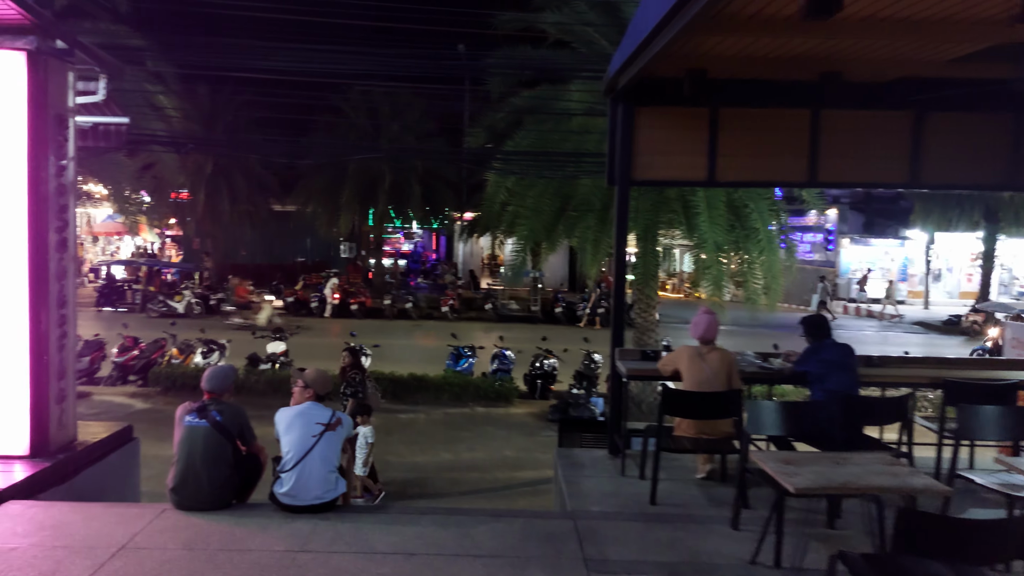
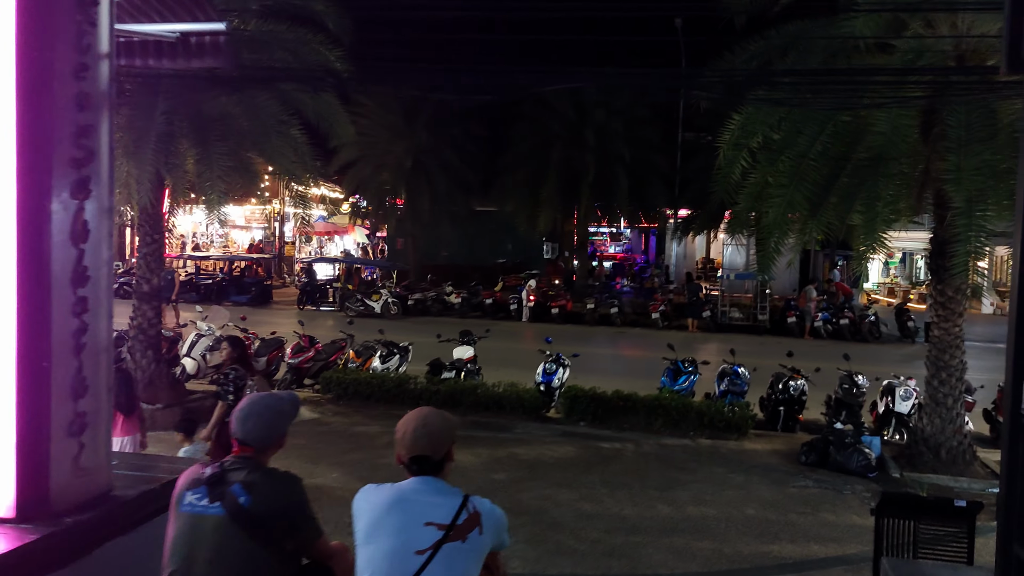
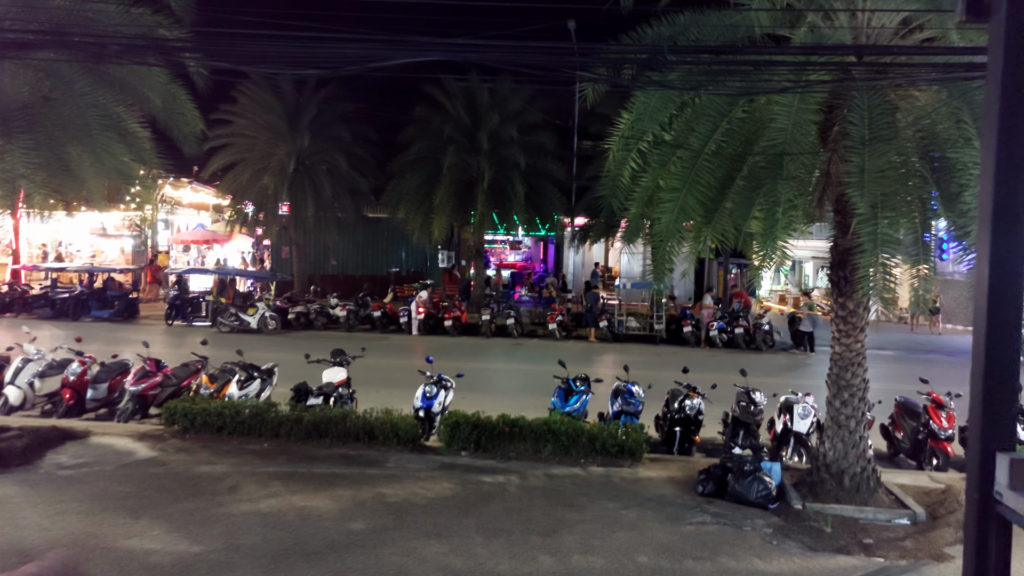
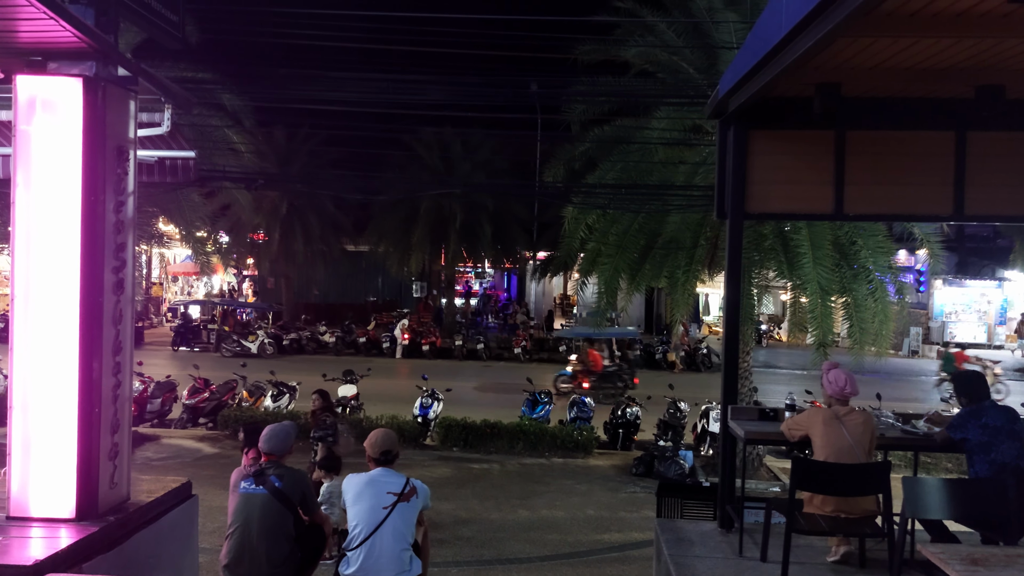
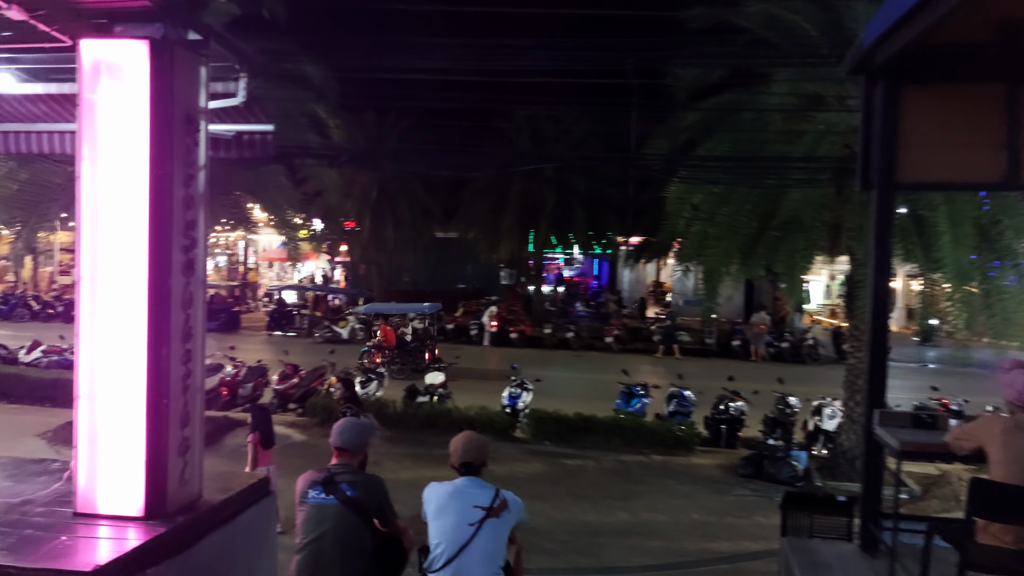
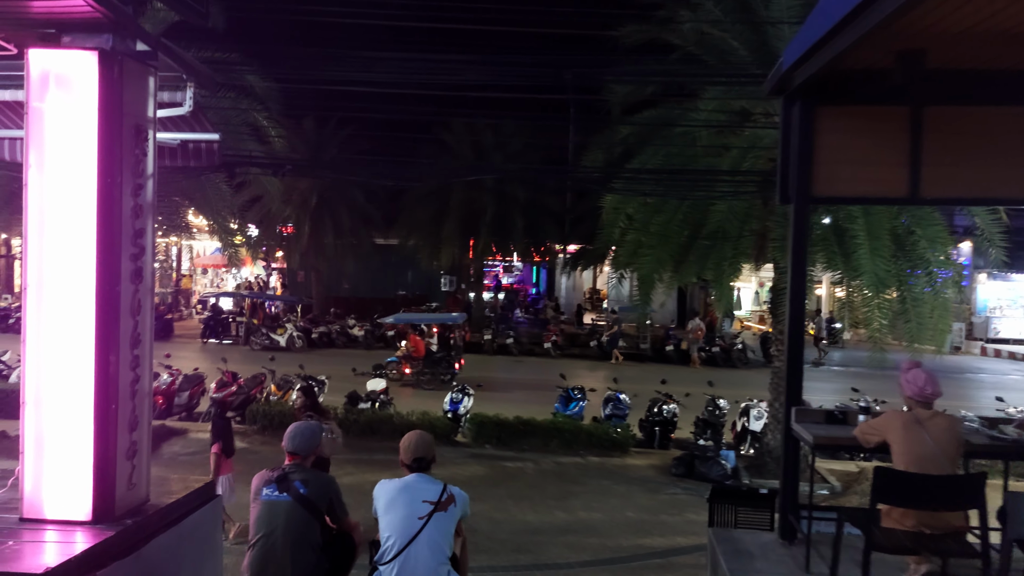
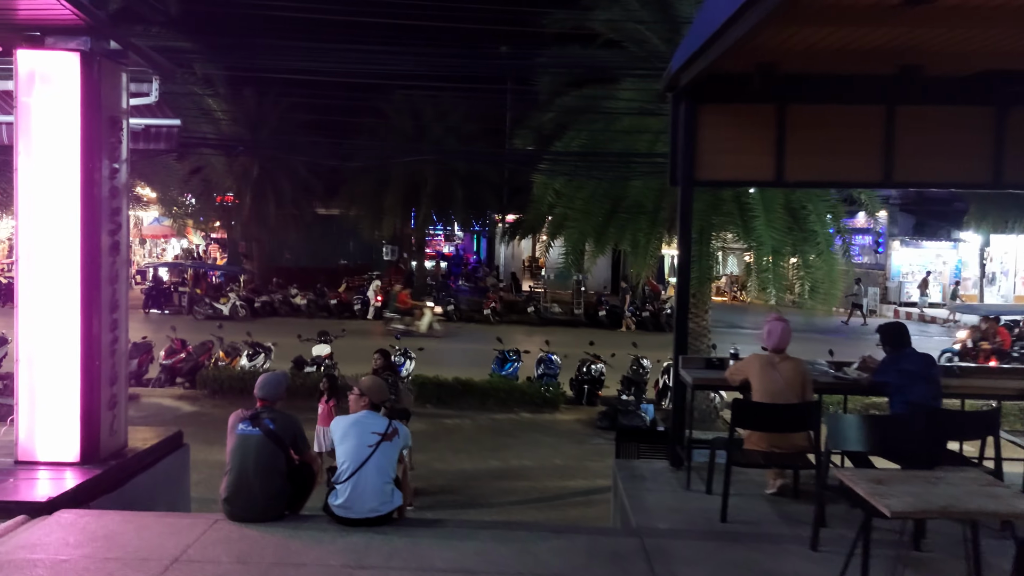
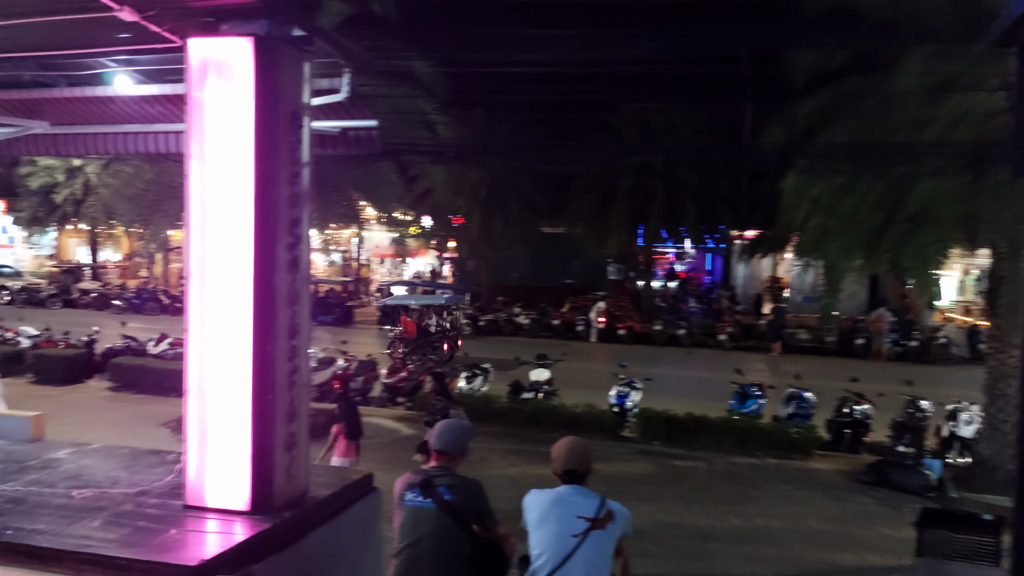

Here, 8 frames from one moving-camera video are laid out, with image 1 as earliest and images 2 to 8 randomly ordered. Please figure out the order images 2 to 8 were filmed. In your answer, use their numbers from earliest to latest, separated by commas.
7, 4, 6, 5, 8, 2, 3
